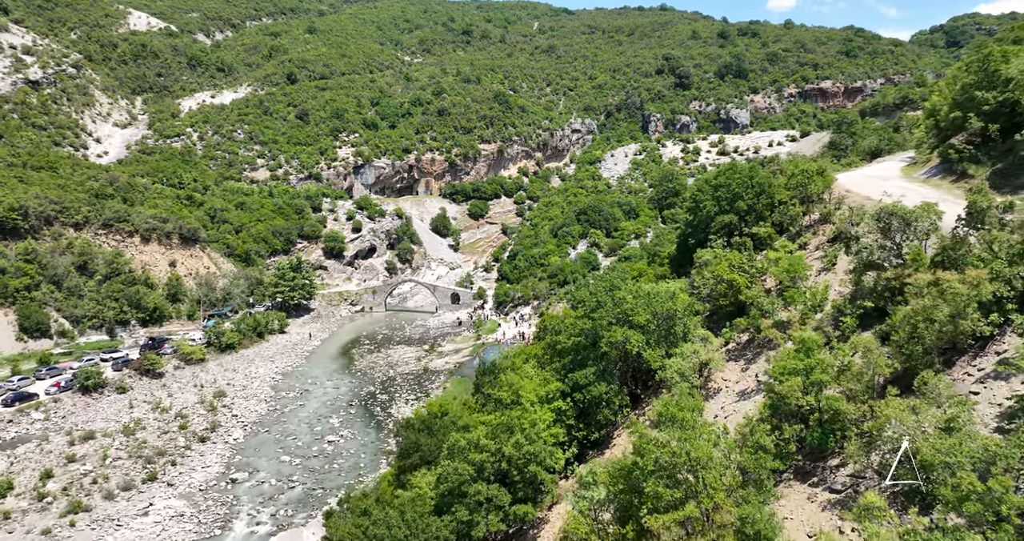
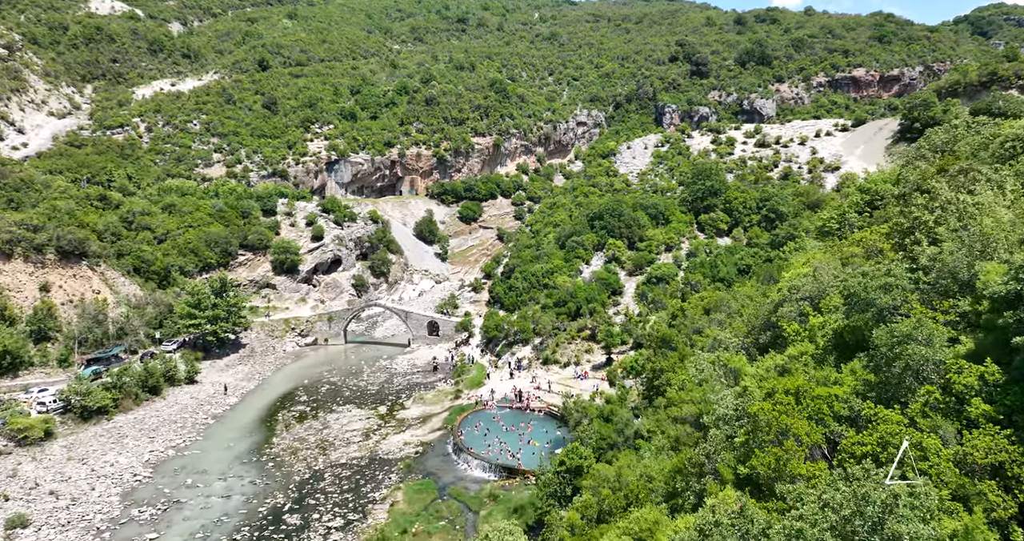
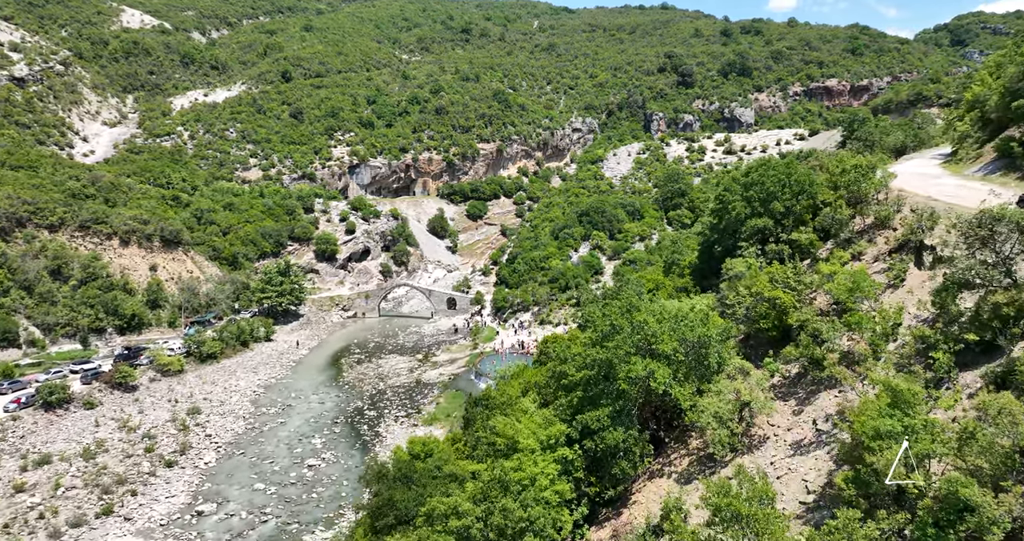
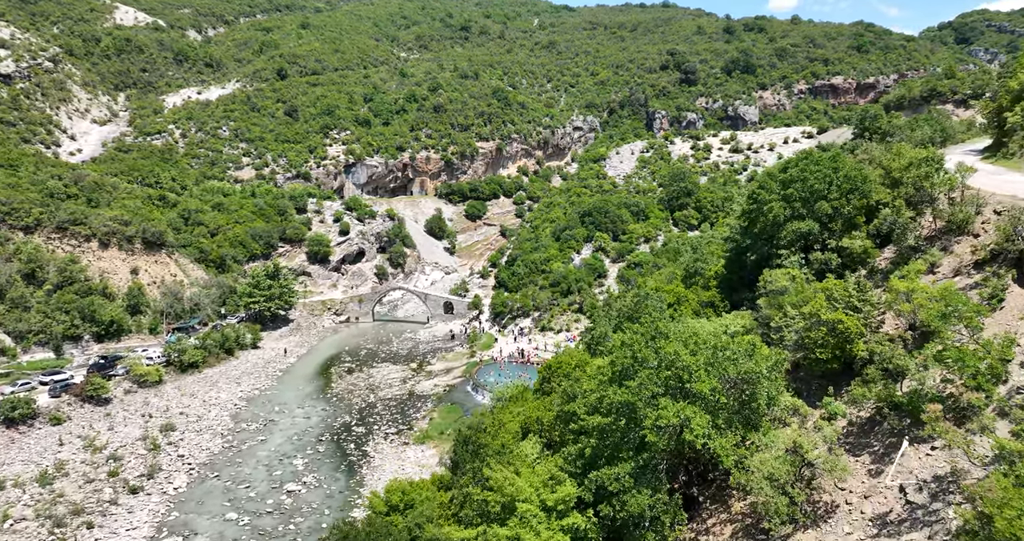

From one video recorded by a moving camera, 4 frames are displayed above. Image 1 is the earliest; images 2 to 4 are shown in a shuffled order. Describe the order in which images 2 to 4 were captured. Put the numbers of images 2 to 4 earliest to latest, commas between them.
3, 4, 2
